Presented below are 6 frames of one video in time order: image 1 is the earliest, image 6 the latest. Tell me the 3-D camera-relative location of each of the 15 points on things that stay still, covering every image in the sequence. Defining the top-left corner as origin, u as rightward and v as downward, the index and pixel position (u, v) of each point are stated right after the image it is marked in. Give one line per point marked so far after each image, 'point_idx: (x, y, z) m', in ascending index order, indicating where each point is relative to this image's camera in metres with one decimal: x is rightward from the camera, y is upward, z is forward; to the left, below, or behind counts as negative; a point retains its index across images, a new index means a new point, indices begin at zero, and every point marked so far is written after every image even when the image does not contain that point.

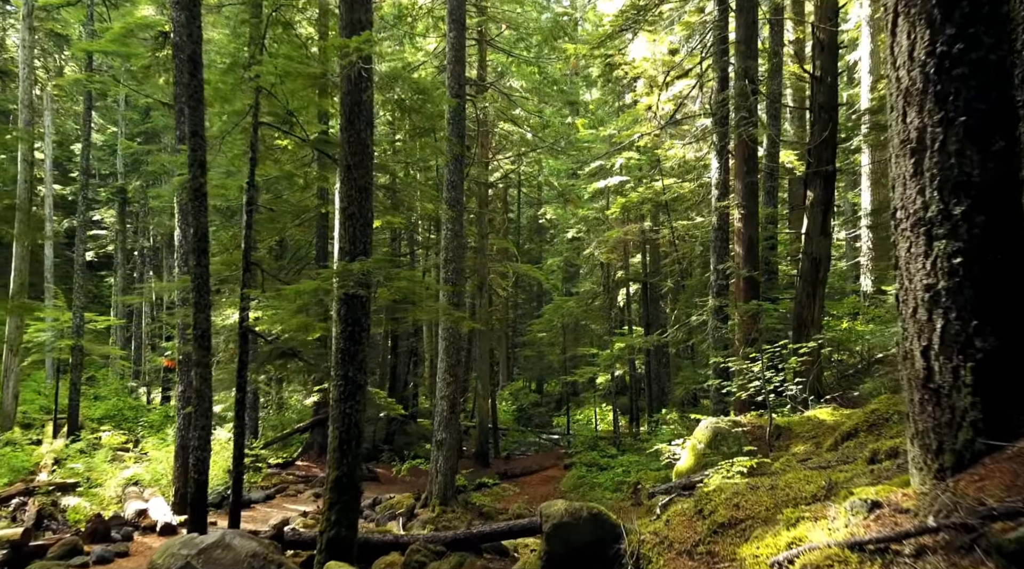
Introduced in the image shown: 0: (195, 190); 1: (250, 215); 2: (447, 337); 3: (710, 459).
0: (-3.9, +1.2, +10.8) m
1: (-3.6, +1.0, +12.0) m
2: (-1.4, -1.1, +18.0) m
3: (+2.5, -2.2, +10.9) m
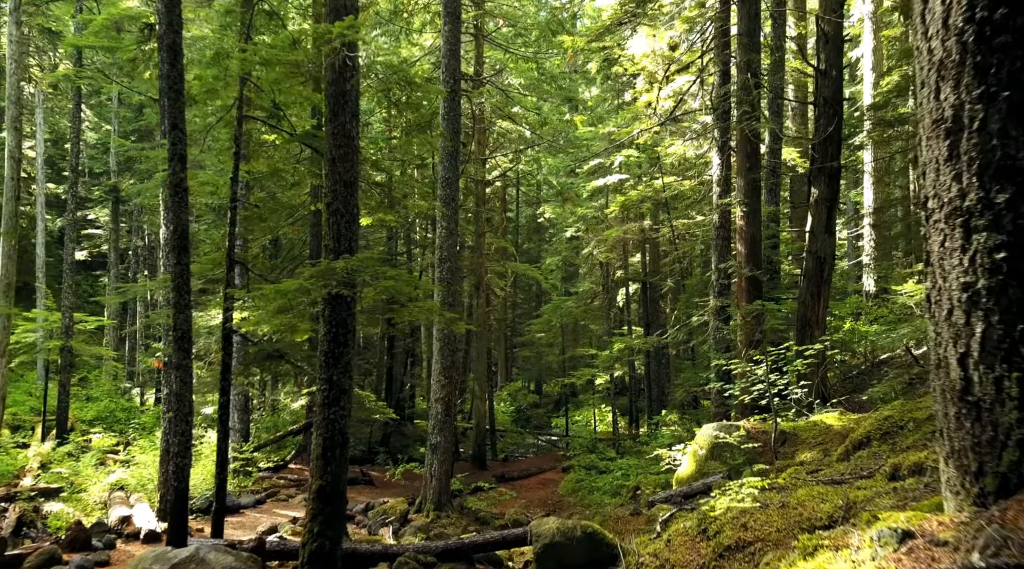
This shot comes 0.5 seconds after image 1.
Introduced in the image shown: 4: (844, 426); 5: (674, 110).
0: (-3.9, +1.2, +10.3) m
1: (-3.6, +1.0, +11.5) m
2: (-1.4, -1.1, +17.6) m
3: (+2.4, -2.2, +10.5) m
4: (+3.9, -1.7, +10.3) m
5: (+3.4, +3.7, +18.8) m
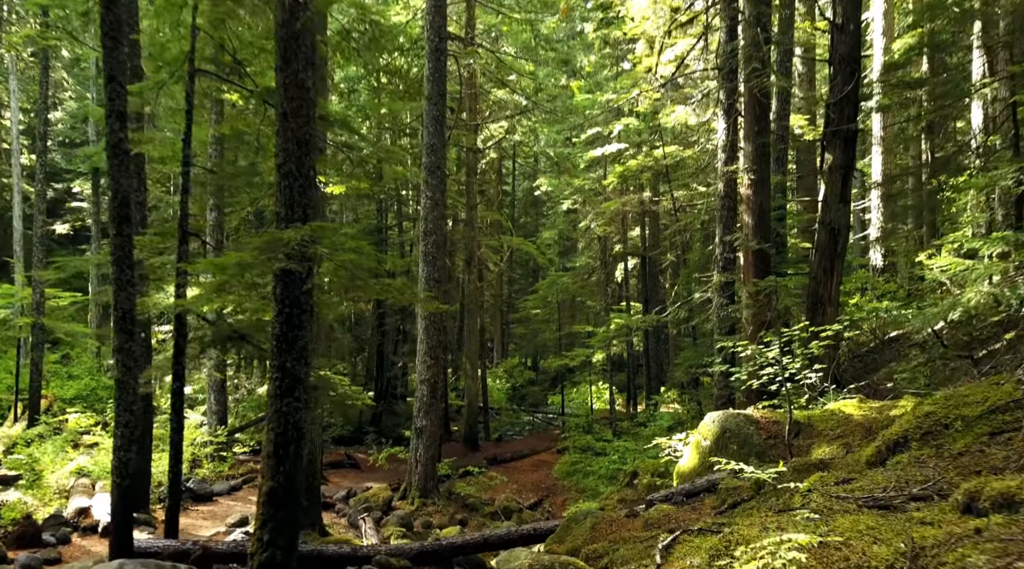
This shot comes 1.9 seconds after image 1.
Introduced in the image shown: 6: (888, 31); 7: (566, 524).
0: (-4.1, +1.4, +9.2) m
1: (-3.8, +1.3, +10.4) m
2: (-1.6, -0.6, +16.5) m
3: (+2.2, -1.9, +9.5) m
4: (+3.7, -1.4, +9.2) m
5: (+3.3, +4.2, +17.6) m
6: (+8.1, +5.5, +19.0) m
7: (+0.5, -2.5, +8.9) m
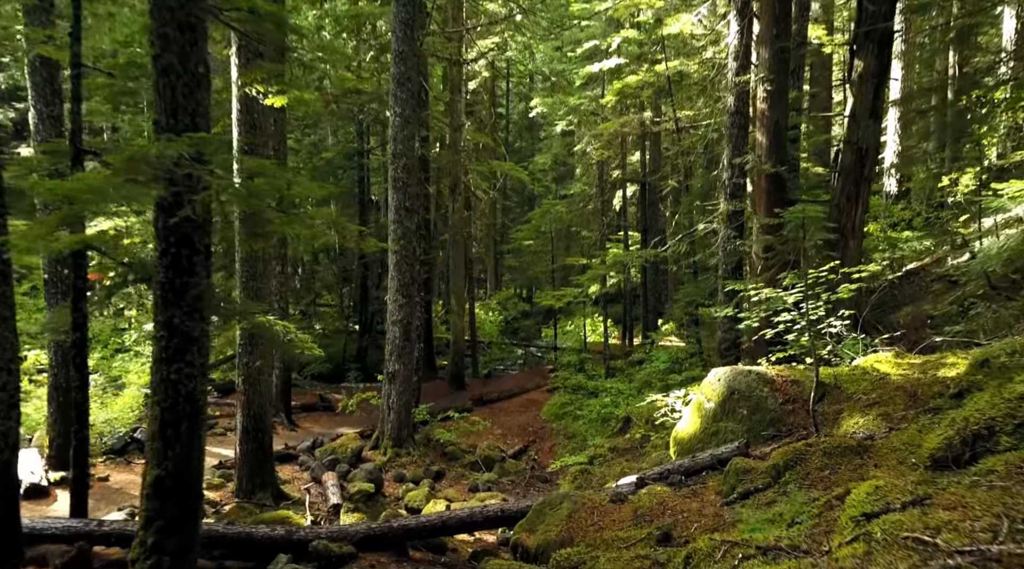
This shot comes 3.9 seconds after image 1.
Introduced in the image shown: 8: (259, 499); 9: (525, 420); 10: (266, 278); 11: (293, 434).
0: (-4.4, +2.0, +7.4) m
1: (-4.1, +2.0, +8.6) m
2: (-1.9, +0.6, +14.8) m
3: (+1.9, -1.3, +7.9) m
4: (+3.4, -0.8, +7.6) m
5: (+3.0, +5.5, +15.5) m
6: (+7.8, +6.8, +16.7) m
7: (+0.2, -1.9, +7.4) m
8: (-3.3, -2.8, +11.4) m
9: (+0.3, -3.0, +19.2) m
10: (-3.1, +0.1, +11.3) m
11: (-4.1, -2.8, +16.4) m
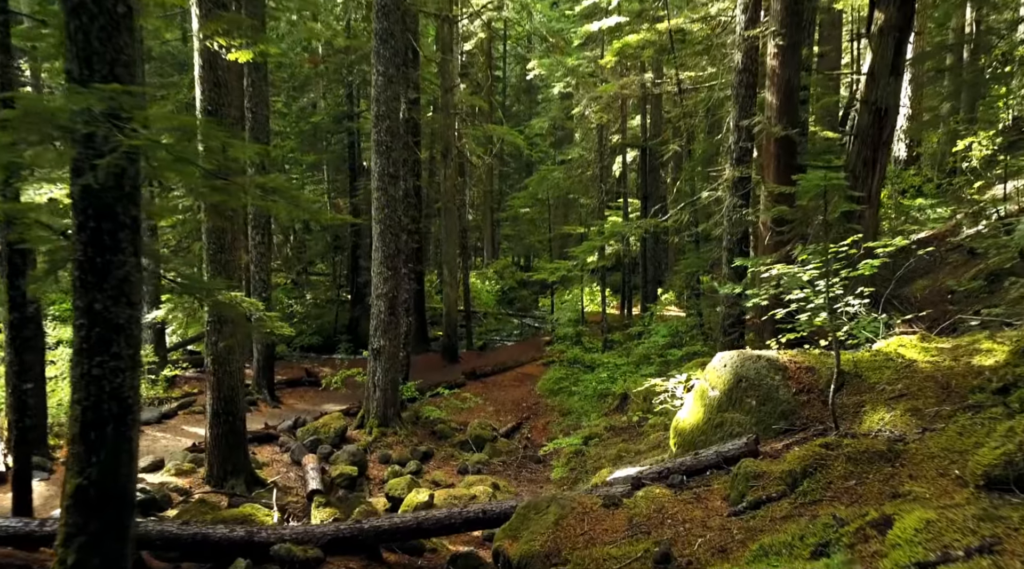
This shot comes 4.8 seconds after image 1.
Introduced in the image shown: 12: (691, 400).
0: (-4.6, +2.2, +6.5) m
1: (-4.3, +2.2, +7.7) m
2: (-2.1, +1.0, +14.0) m
3: (+1.8, -1.1, +7.1) m
4: (+3.3, -0.6, +6.8) m
5: (+2.8, +6.0, +14.5) m
6: (+7.7, +7.4, +15.7) m
7: (+0.1, -1.7, +6.6) m
8: (-3.4, -2.4, +10.7) m
9: (+0.1, -2.3, +18.4) m
10: (-3.3, +0.4, +10.4) m
11: (-4.2, -2.3, +15.7) m
12: (+1.6, -1.0, +7.7) m
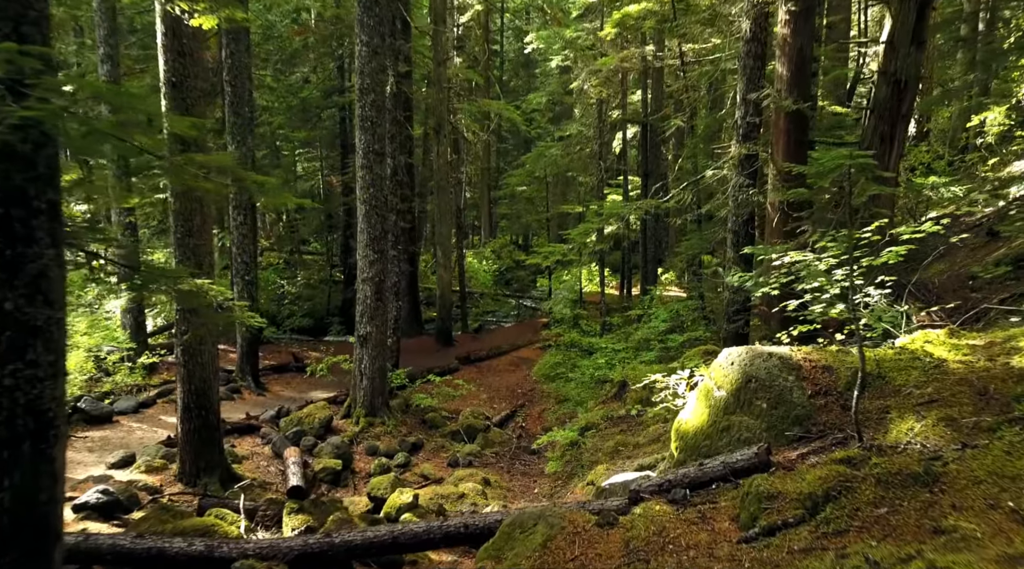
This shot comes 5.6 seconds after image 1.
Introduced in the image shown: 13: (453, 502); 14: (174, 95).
0: (-4.7, +2.3, +5.7) m
1: (-4.4, +2.3, +6.9) m
2: (-2.2, +1.3, +13.2) m
3: (+1.7, -1.0, +6.5) m
4: (+3.2, -0.6, +6.1) m
5: (+2.7, +6.3, +13.6) m
6: (+7.6, +7.6, +14.8) m
7: (0.0, -1.6, +6.0) m
8: (-3.5, -2.3, +10.1) m
9: (0.0, -2.0, +17.8) m
10: (-3.4, +0.6, +9.7) m
11: (-4.3, -2.0, +15.0) m
12: (+1.5, -0.9, +7.0) m
13: (-0.7, -2.4, +9.9) m
14: (-3.5, +2.0, +9.1) m
